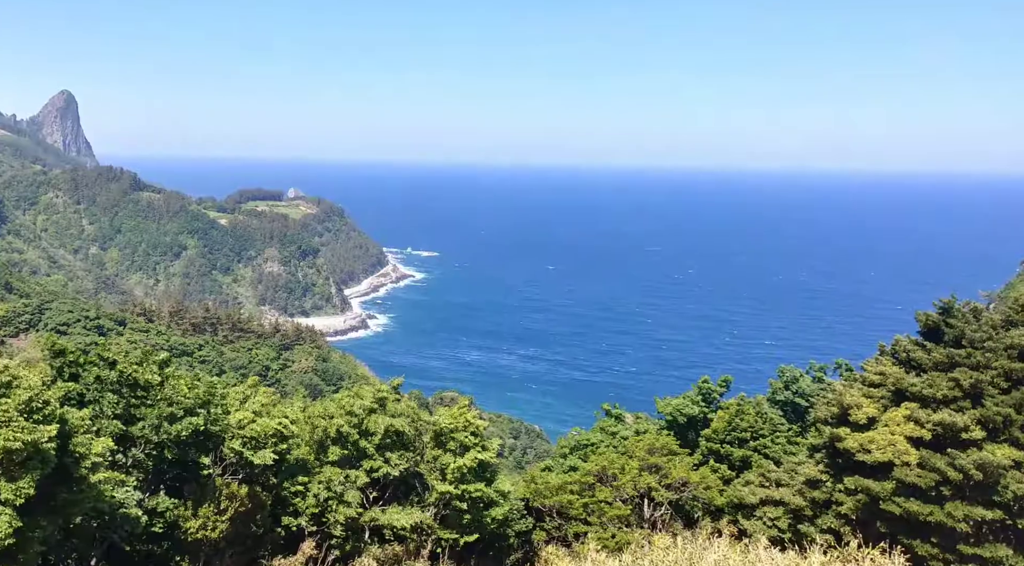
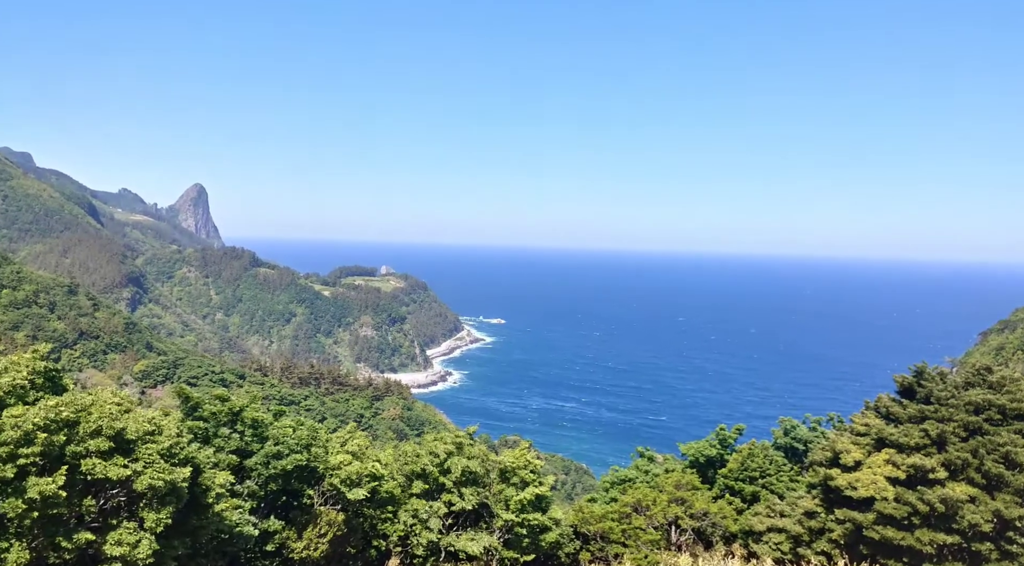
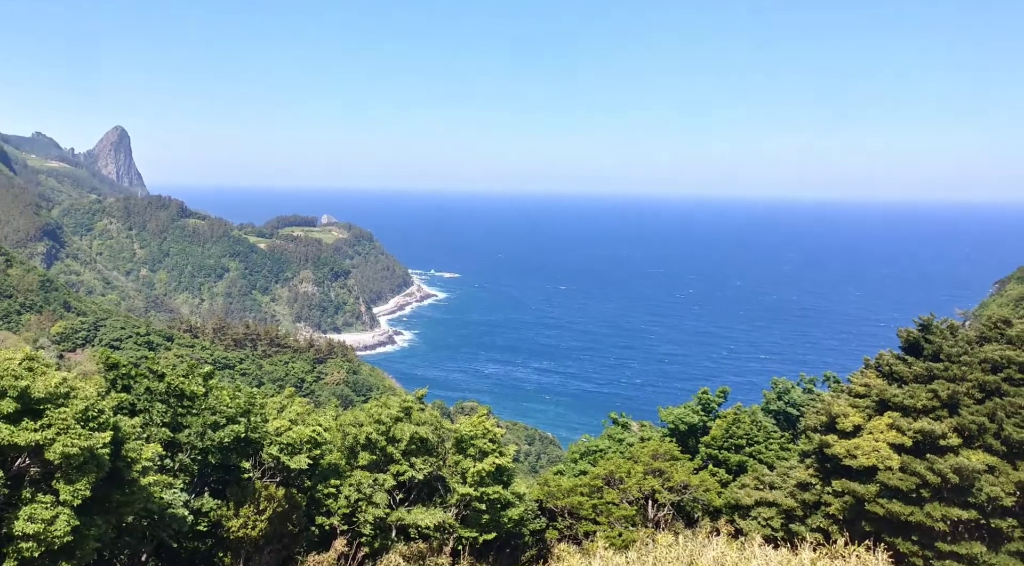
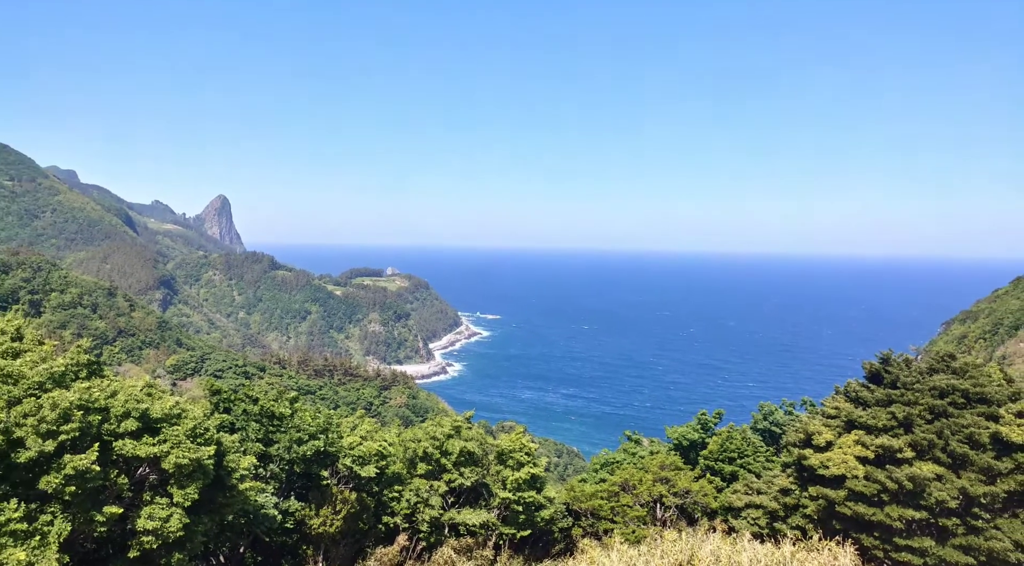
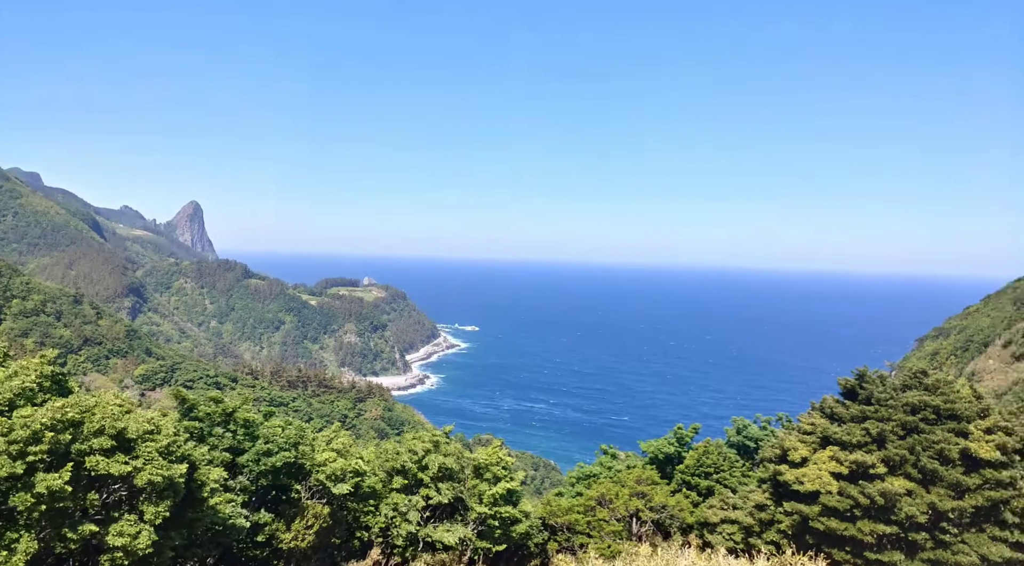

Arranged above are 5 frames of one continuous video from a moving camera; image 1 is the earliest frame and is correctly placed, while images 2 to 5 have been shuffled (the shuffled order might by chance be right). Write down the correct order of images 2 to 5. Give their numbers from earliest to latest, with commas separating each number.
3, 4, 5, 2
